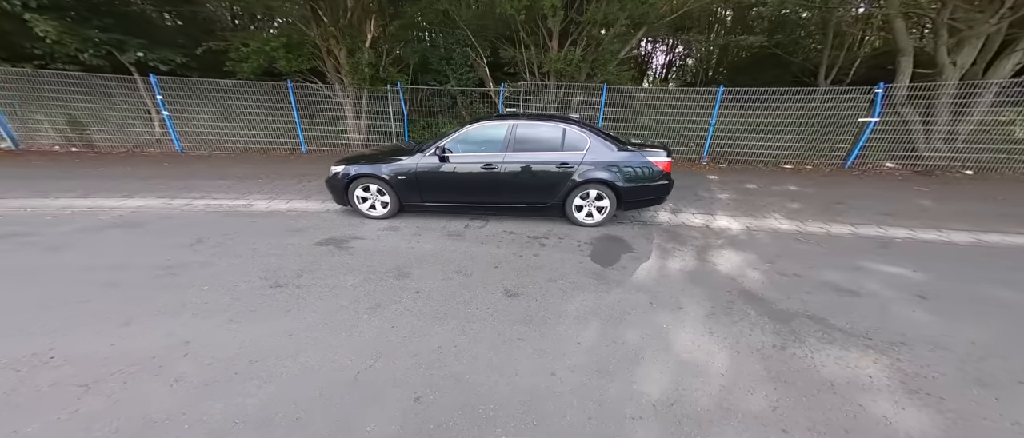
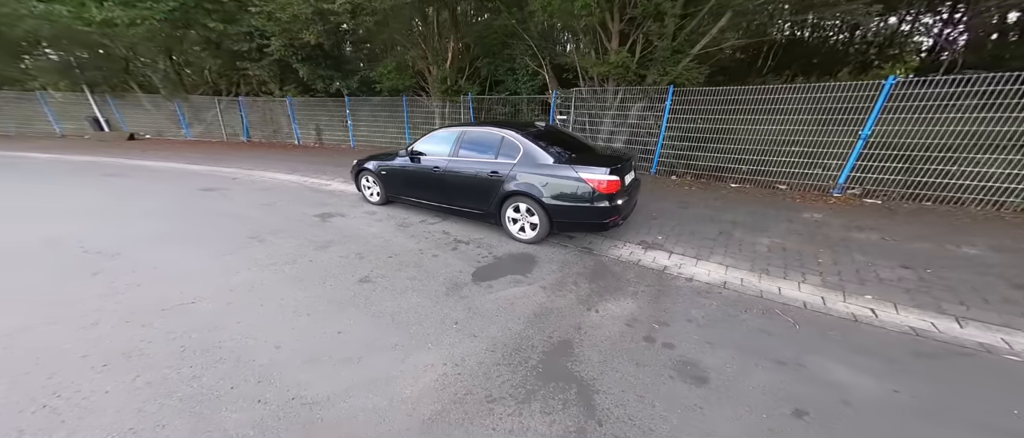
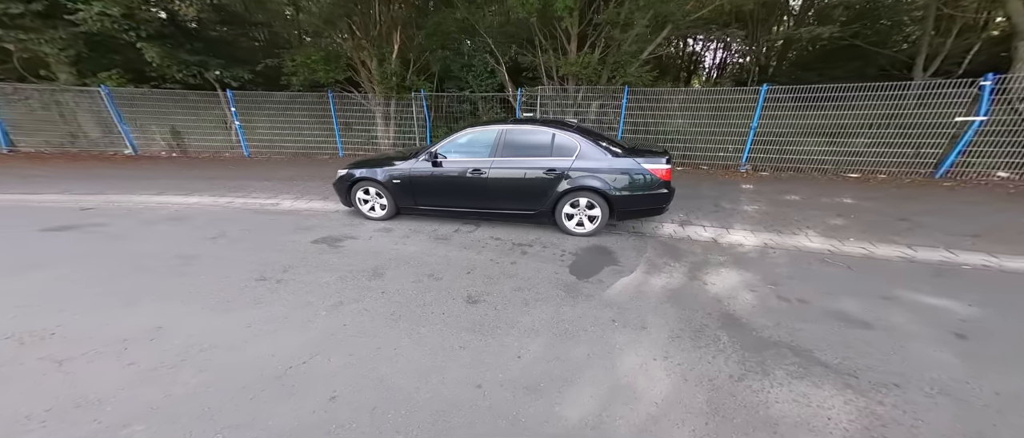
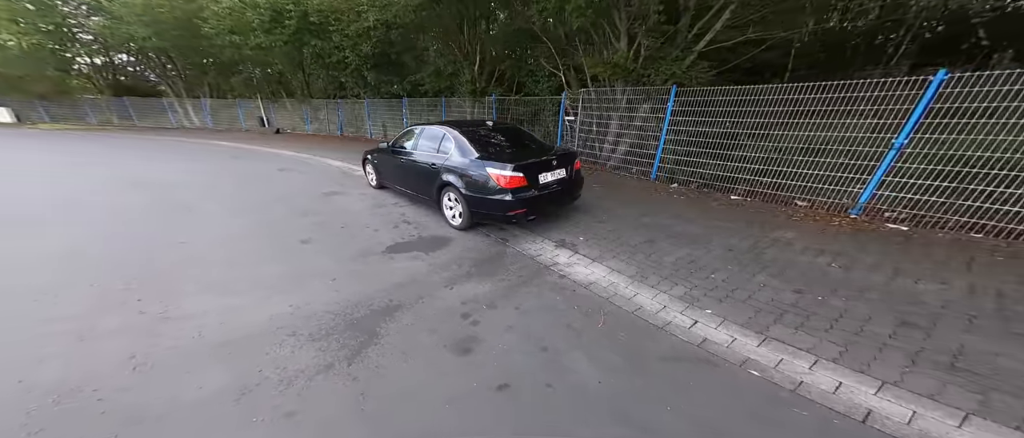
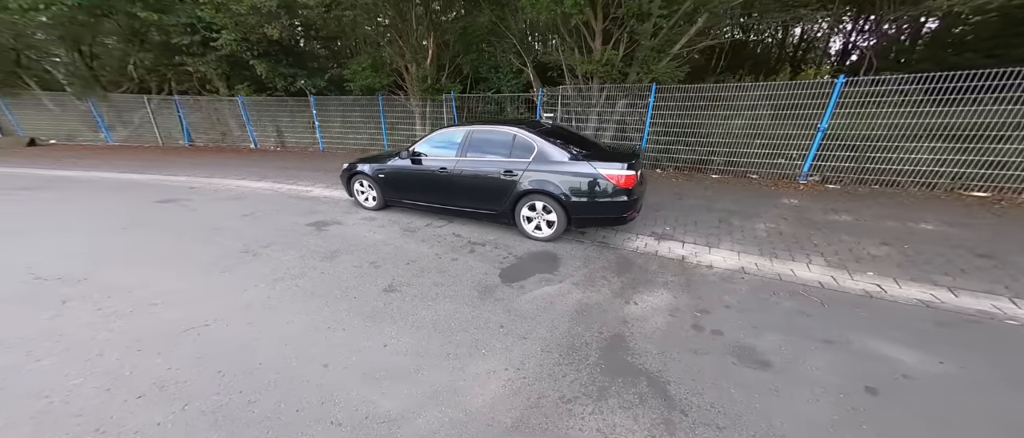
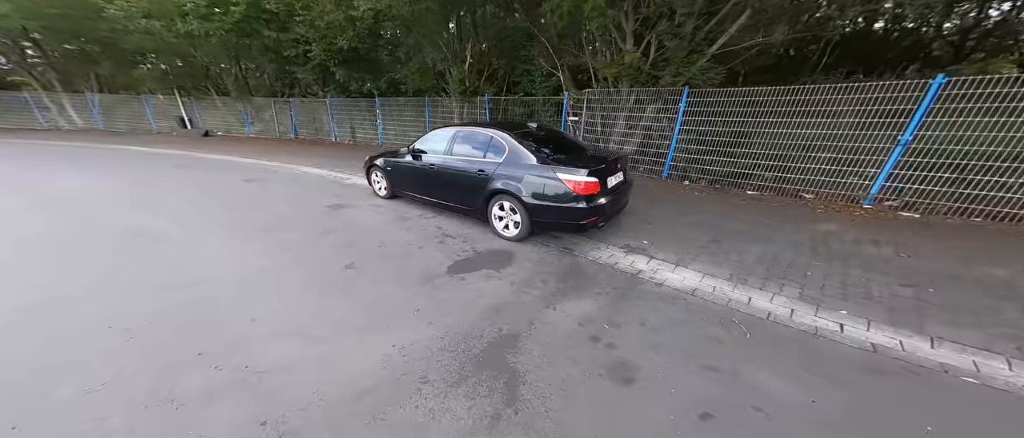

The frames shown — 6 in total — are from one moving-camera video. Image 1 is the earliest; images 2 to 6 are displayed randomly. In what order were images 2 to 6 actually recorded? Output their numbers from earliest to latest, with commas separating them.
3, 5, 2, 6, 4
